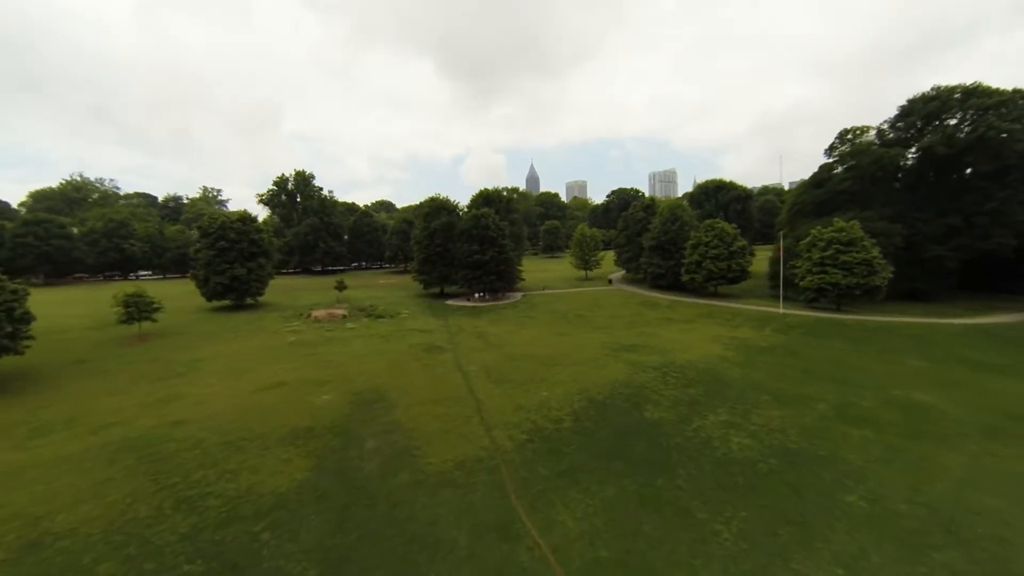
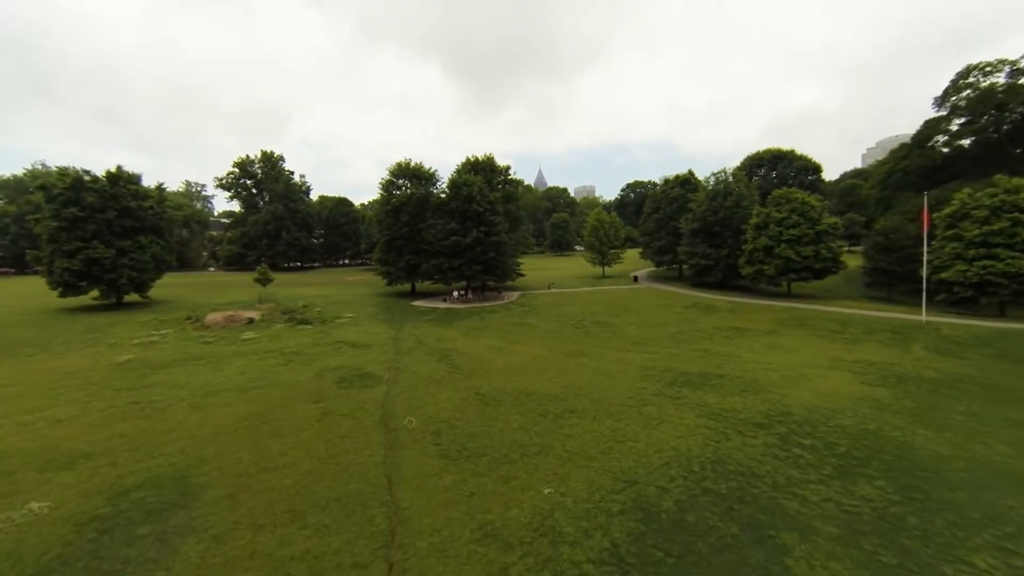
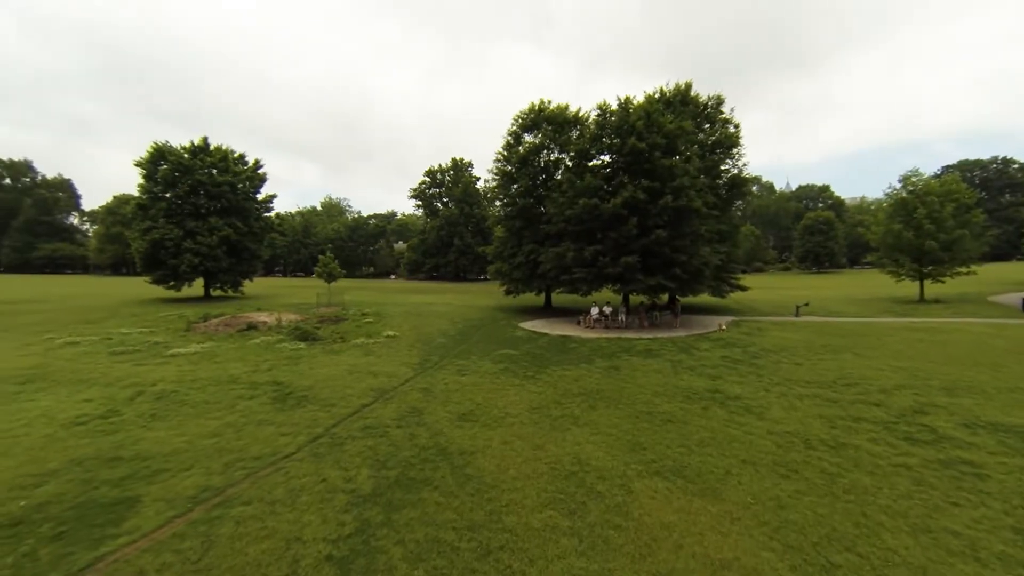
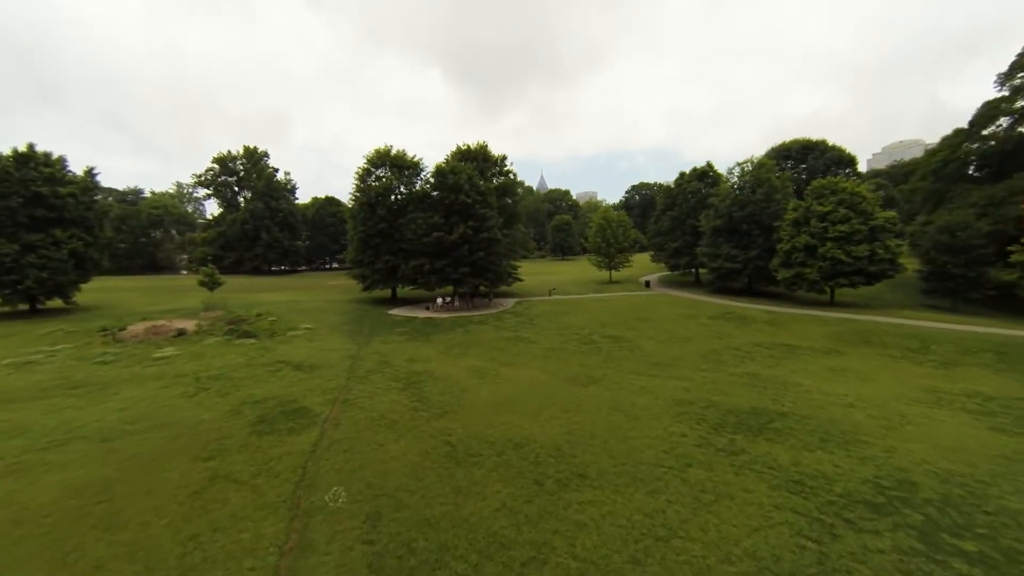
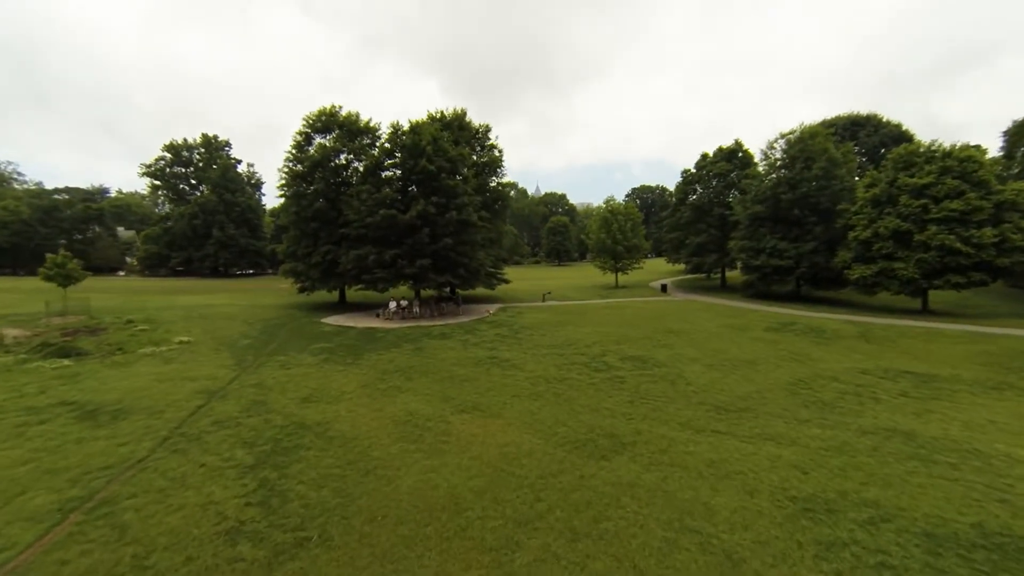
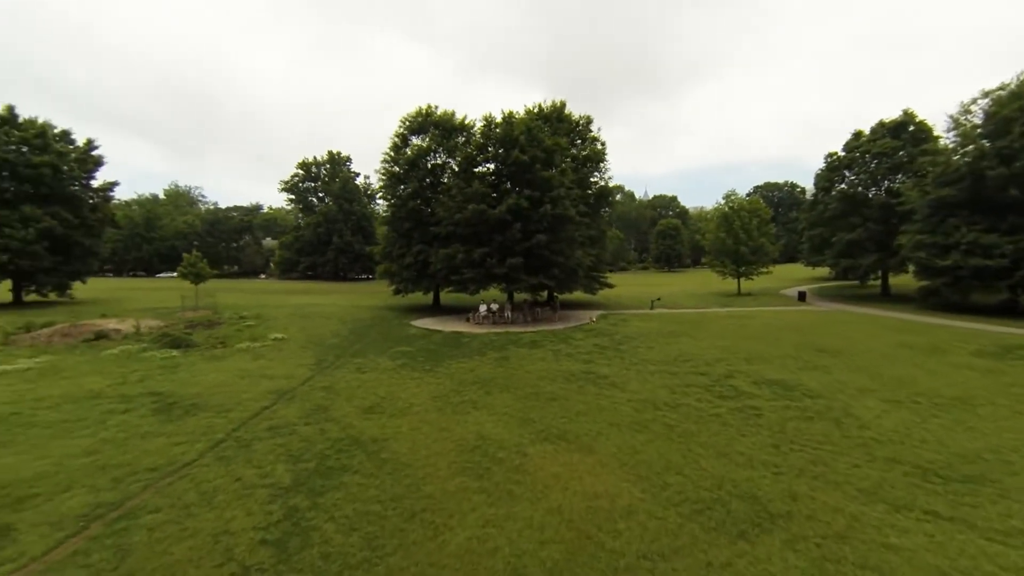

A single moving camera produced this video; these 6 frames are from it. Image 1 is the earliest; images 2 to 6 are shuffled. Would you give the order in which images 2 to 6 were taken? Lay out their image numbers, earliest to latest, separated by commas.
2, 4, 5, 6, 3
